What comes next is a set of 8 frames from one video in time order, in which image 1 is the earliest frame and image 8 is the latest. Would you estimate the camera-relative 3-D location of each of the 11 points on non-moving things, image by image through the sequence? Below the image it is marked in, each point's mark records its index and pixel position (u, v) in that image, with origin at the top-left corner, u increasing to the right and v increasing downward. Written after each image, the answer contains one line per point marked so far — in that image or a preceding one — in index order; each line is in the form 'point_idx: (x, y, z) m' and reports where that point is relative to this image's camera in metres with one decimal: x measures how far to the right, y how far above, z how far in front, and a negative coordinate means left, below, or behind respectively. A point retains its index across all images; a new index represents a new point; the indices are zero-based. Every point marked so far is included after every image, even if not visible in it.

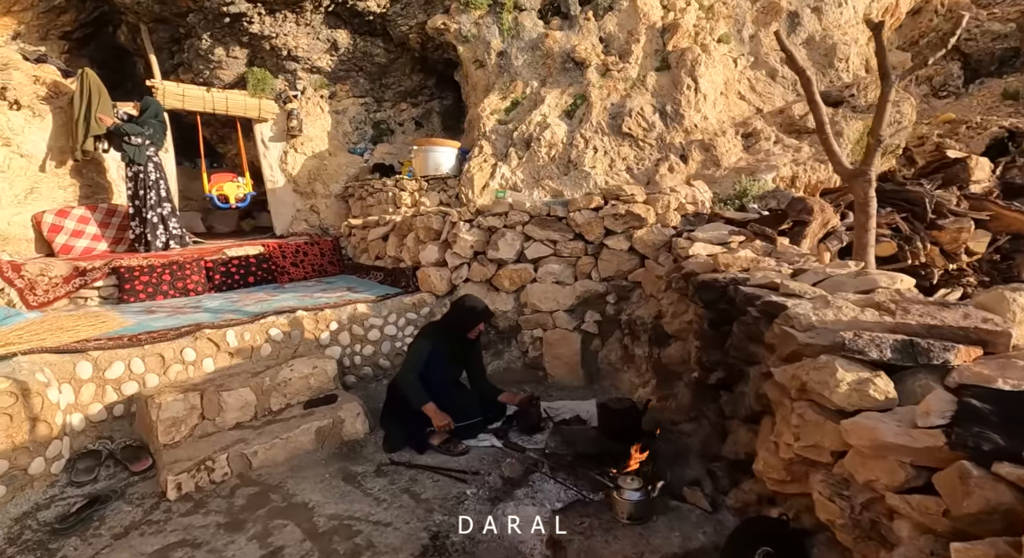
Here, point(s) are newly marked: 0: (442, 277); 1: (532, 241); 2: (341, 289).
0: (-0.5, 0.0, +4.0) m
1: (+0.1, +0.3, +3.7) m
2: (-1.4, -0.1, +4.5) m
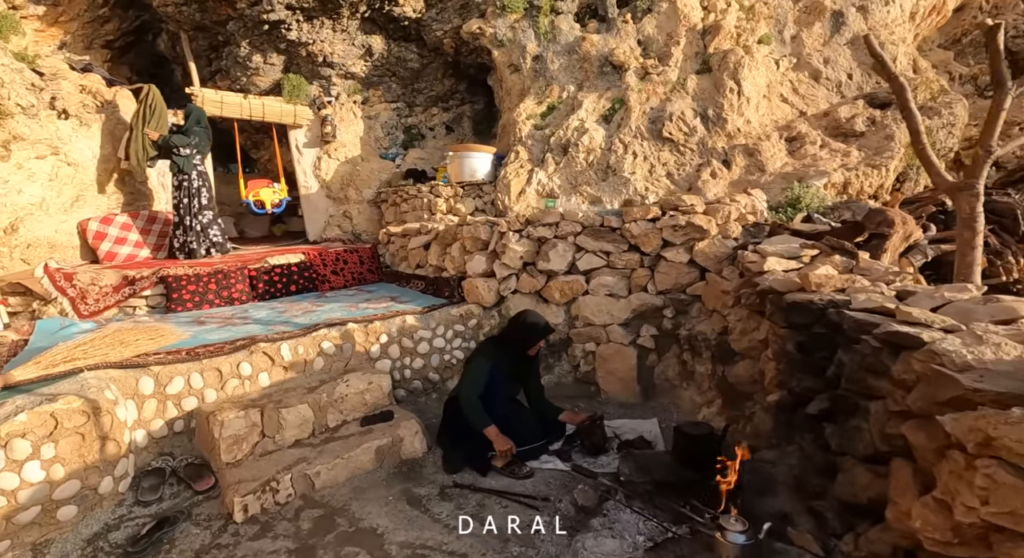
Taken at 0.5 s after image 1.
0: (-0.2, -0.1, +3.9) m
1: (+0.5, +0.2, +3.7) m
2: (-1.1, -0.2, +4.5) m
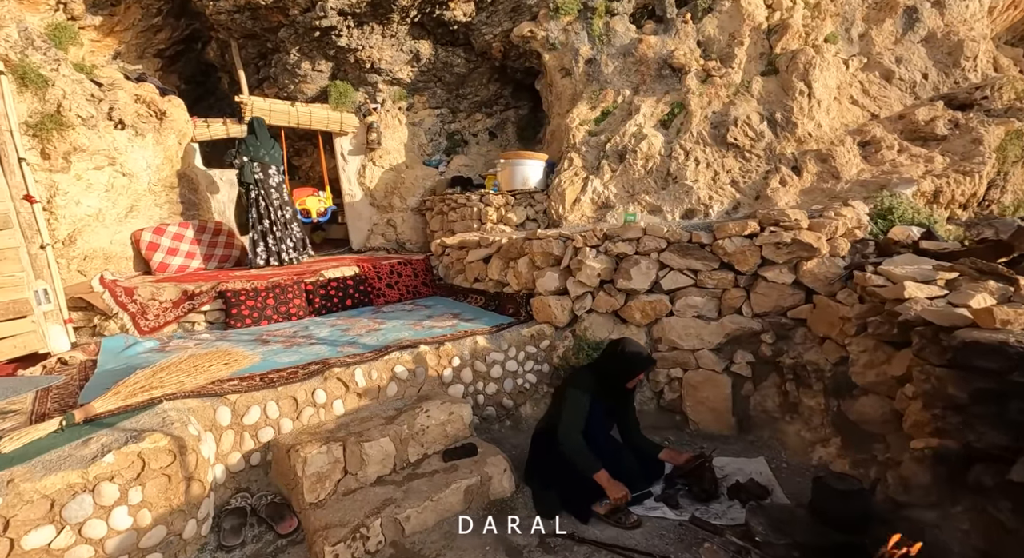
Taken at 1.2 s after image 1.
0: (+0.4, -0.2, +3.7) m
1: (+1.0, +0.1, +3.4) m
2: (-0.5, -0.3, +4.3) m
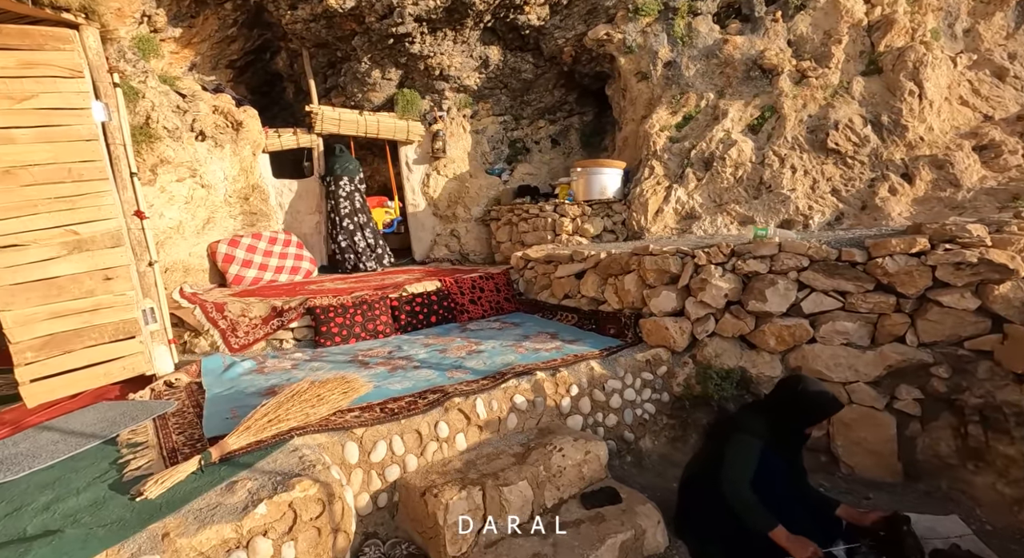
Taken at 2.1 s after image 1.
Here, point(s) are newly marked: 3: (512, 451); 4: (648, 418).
0: (+1.1, -0.3, +3.4) m
1: (+1.7, -0.1, +3.1) m
2: (+0.2, -0.4, +4.0) m
3: (0.0, -0.9, +2.7) m
4: (+0.8, -0.8, +3.3) m
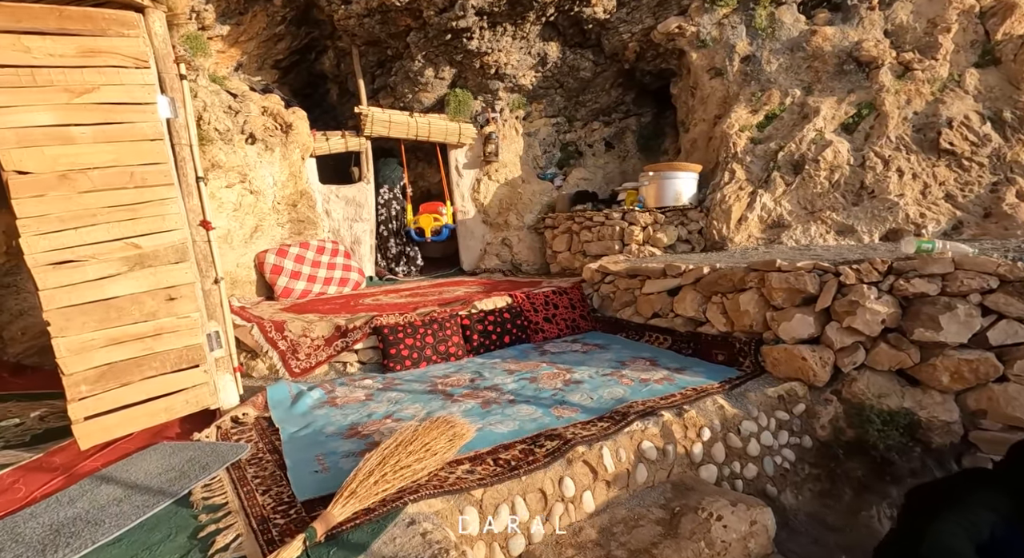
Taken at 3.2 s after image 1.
0: (+1.7, -0.4, +2.9) m
1: (+2.3, -0.2, +2.5) m
2: (+0.9, -0.6, +3.5) m
3: (+0.6, -1.0, +2.2) m
4: (+1.4, -1.0, +2.8) m
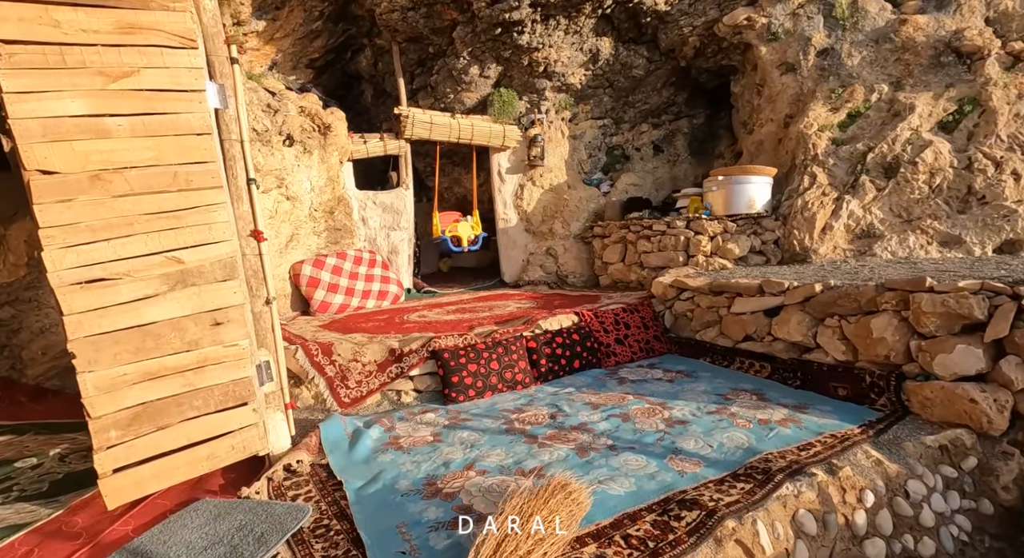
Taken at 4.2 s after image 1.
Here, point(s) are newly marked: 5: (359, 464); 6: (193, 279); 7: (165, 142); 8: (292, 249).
0: (+2.2, -0.6, +2.4) m
1: (+2.8, -0.3, +2.0) m
2: (+1.4, -0.7, +3.0) m
3: (+1.0, -1.1, +1.7) m
4: (+1.9, -1.1, +2.2) m
5: (-0.7, -0.8, +2.4) m
6: (-1.3, 0.0, +2.2) m
7: (-1.4, +0.6, +2.2) m
8: (-2.1, +0.3, +5.2) m
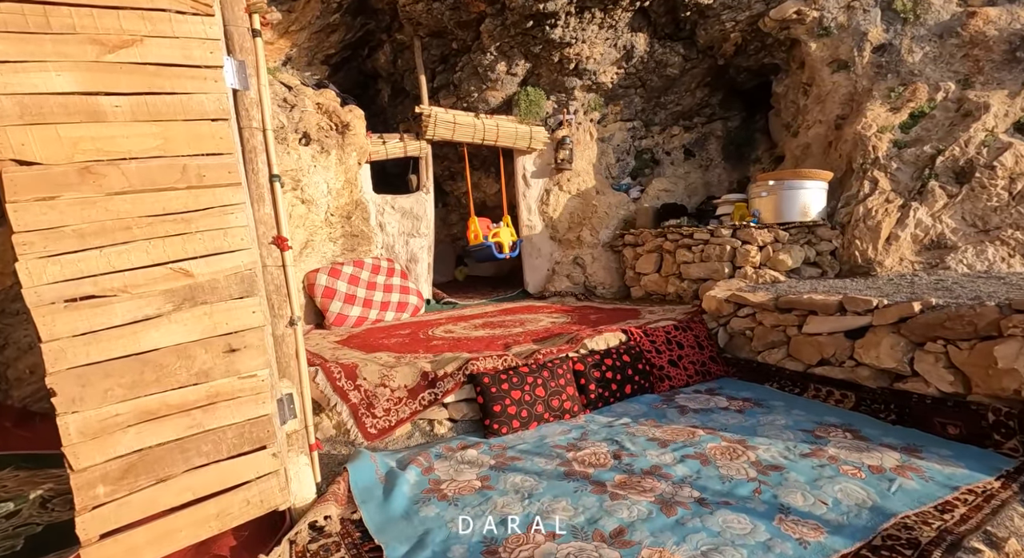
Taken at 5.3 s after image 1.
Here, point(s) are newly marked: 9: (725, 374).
0: (+2.4, -0.6, +1.9) m
1: (+3.0, -0.4, +1.5) m
2: (+1.6, -0.8, +2.6) m
3: (+1.3, -1.1, +1.2) m
4: (+2.2, -1.2, +1.8) m
5: (-0.4, -0.9, +2.0) m
6: (-1.1, -0.1, +1.8) m
7: (-1.1, +0.5, +1.8) m
8: (-1.8, +0.2, +4.8) m
9: (+1.5, -0.7, +3.8) m
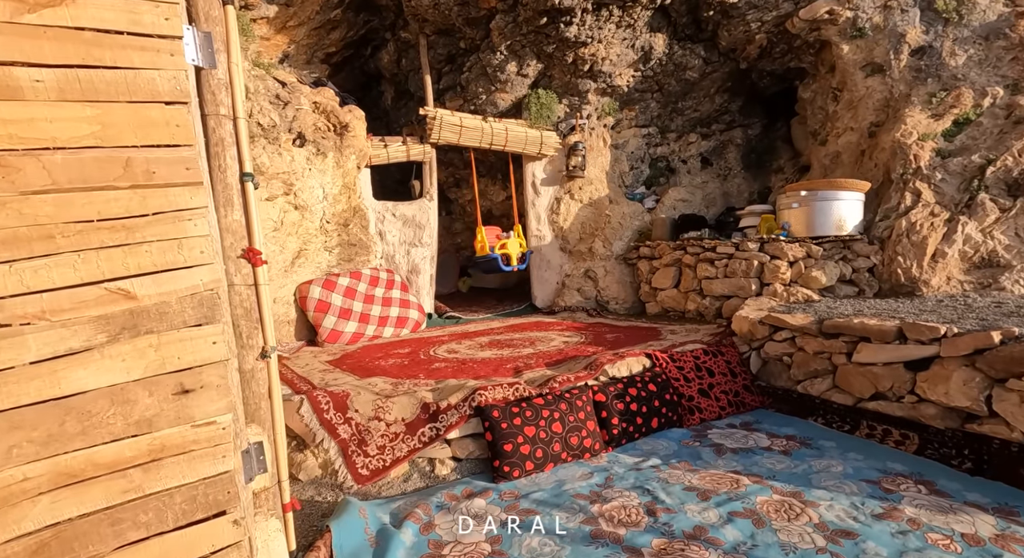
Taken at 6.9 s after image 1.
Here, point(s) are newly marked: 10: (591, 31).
0: (+2.5, -0.7, +1.5) m
1: (+3.1, -0.5, +1.1) m
2: (+1.7, -0.9, +2.2) m
3: (+1.3, -1.2, +0.8) m
4: (+2.2, -1.3, +1.4) m
5: (-0.4, -1.0, +1.6) m
6: (-1.0, -0.1, +1.5) m
7: (-1.1, +0.4, +1.4) m
8: (-1.7, +0.1, +4.4) m
9: (+1.6, -0.8, +3.4) m
10: (+0.7, +2.5, +5.4) m
